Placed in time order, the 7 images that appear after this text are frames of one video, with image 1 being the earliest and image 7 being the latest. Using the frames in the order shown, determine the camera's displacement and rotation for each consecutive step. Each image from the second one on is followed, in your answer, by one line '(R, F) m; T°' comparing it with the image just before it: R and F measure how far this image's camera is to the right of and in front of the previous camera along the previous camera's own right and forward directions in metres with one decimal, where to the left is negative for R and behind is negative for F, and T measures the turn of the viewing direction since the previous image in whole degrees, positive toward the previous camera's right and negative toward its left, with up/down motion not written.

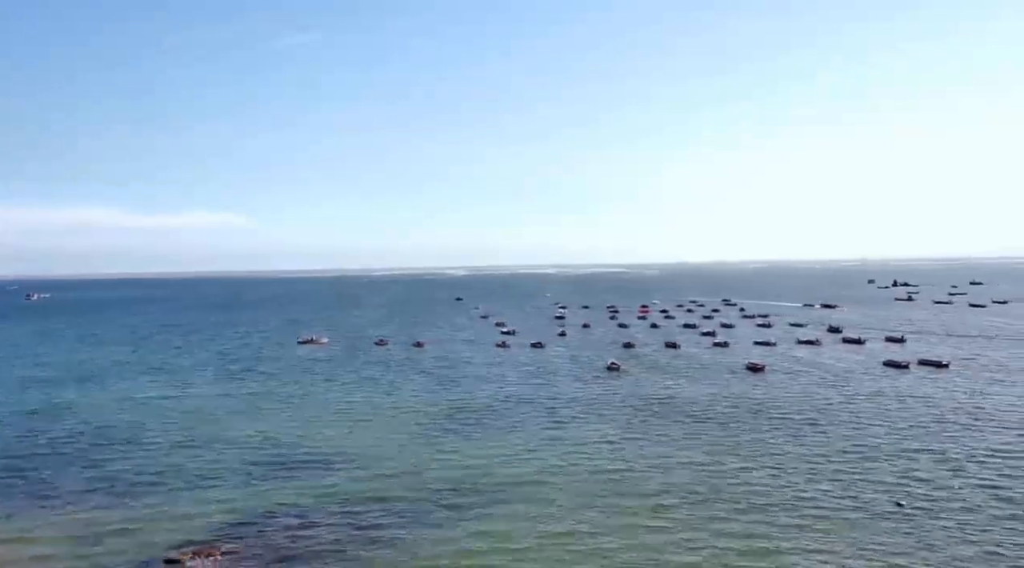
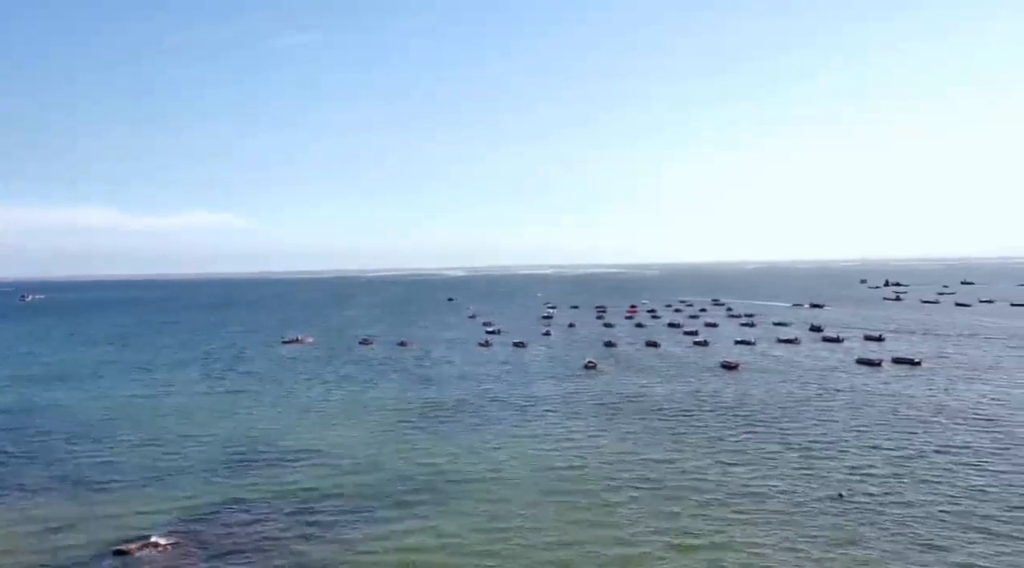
(+2.1, -0.4) m; 0°
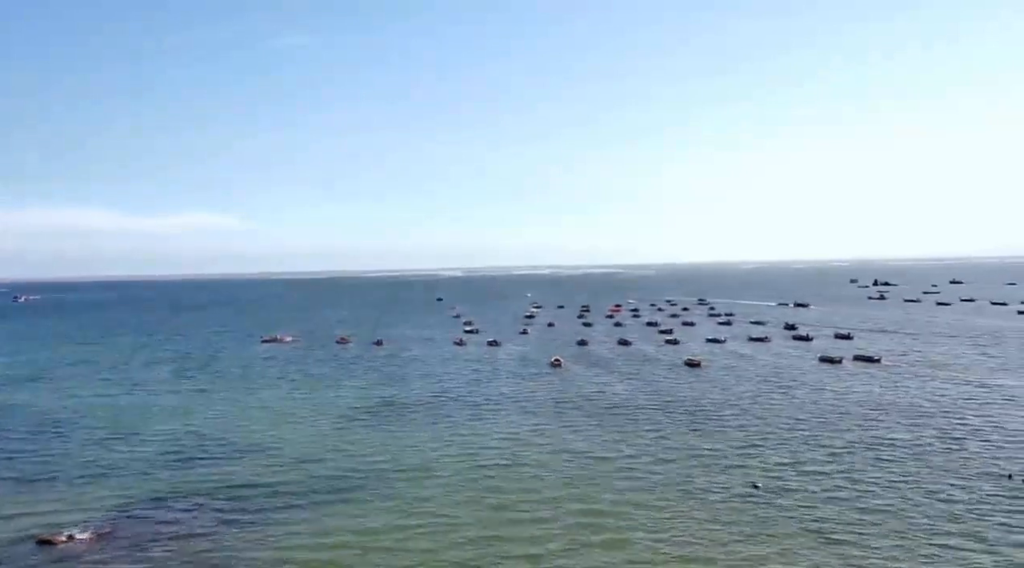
(+3.1, -0.4) m; 0°
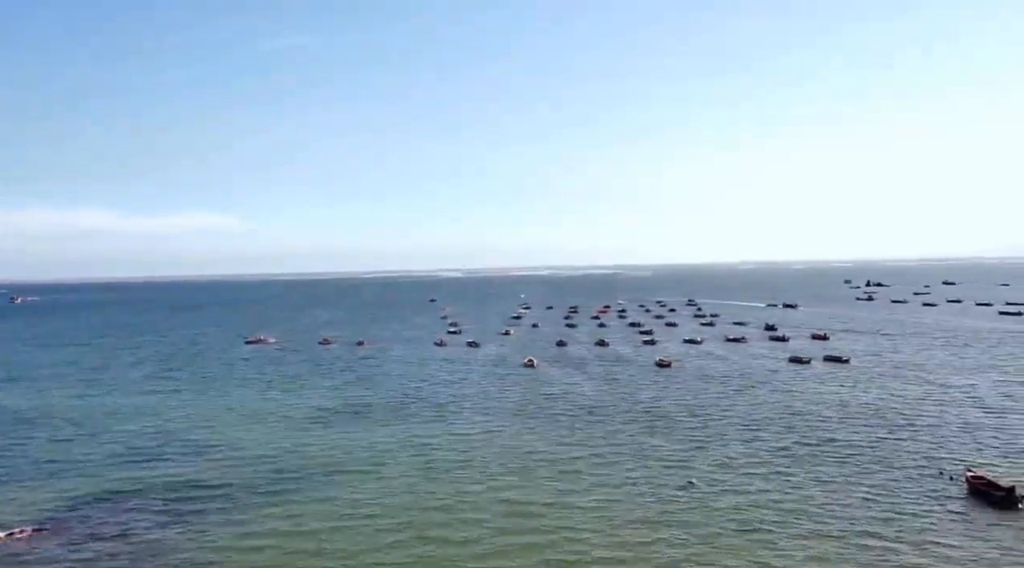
(+2.6, -0.3) m; 0°
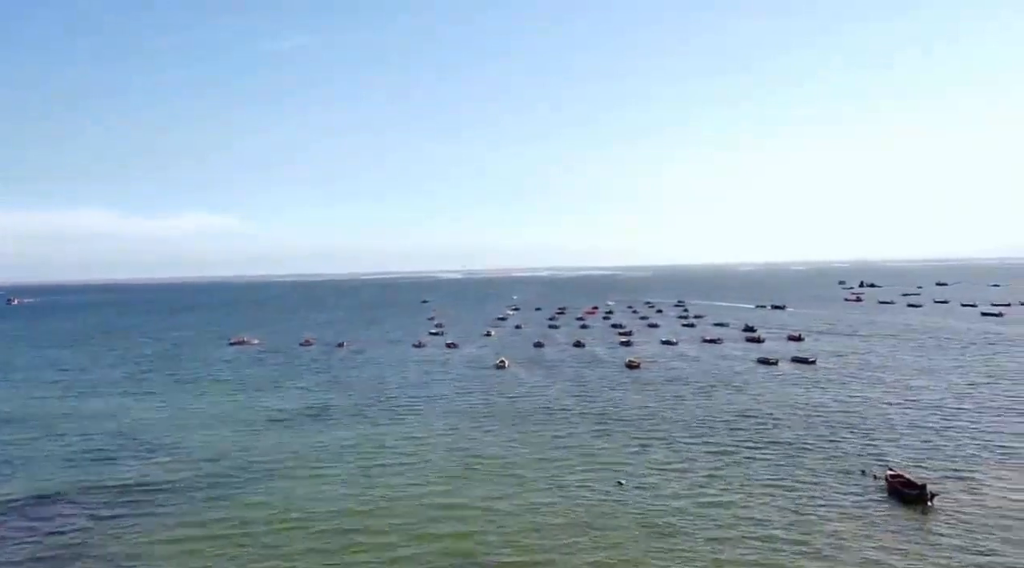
(+2.9, -0.3) m; 0°
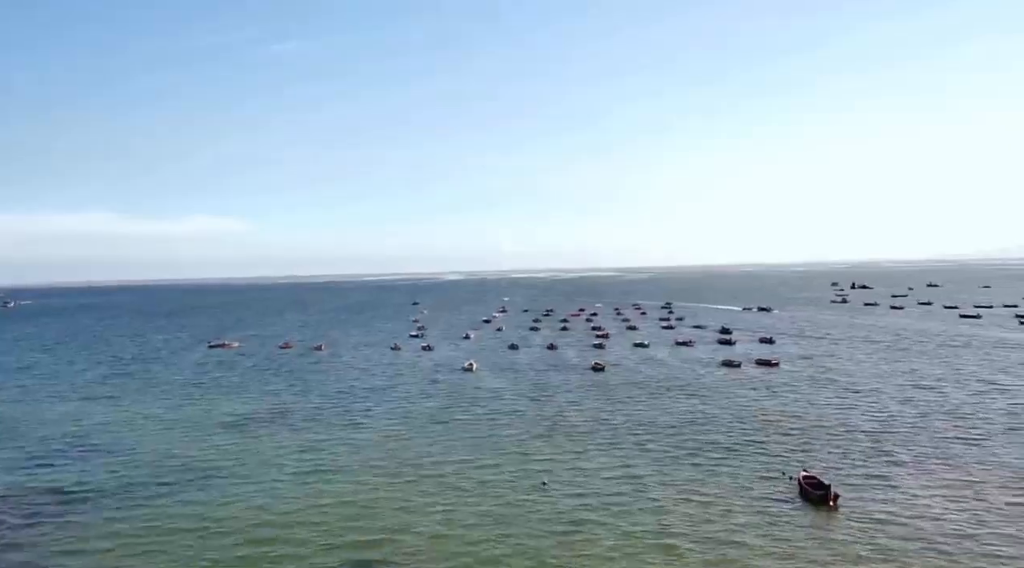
(+3.2, -0.3) m; 0°
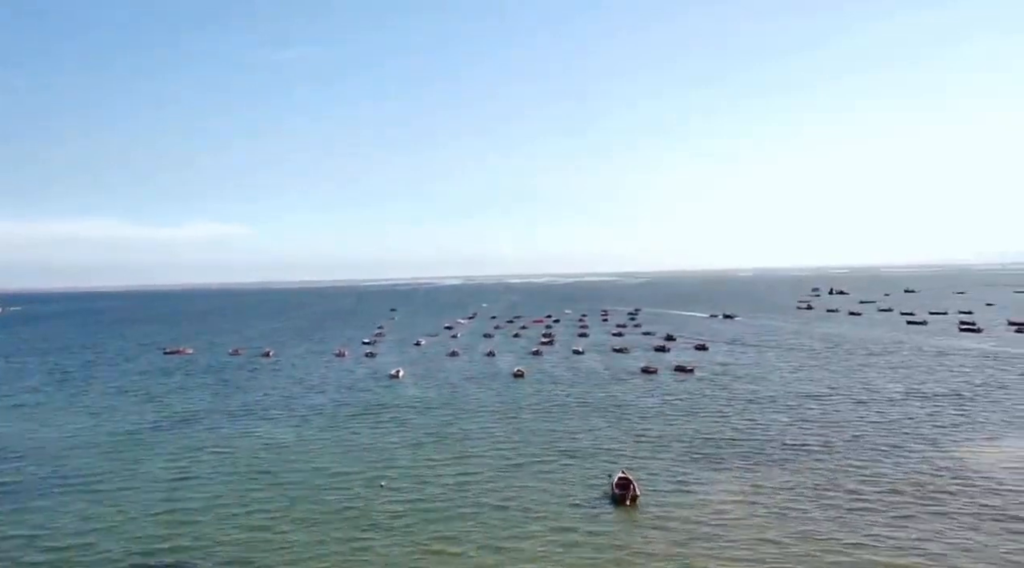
(+7.2, -1.2) m; 0°
